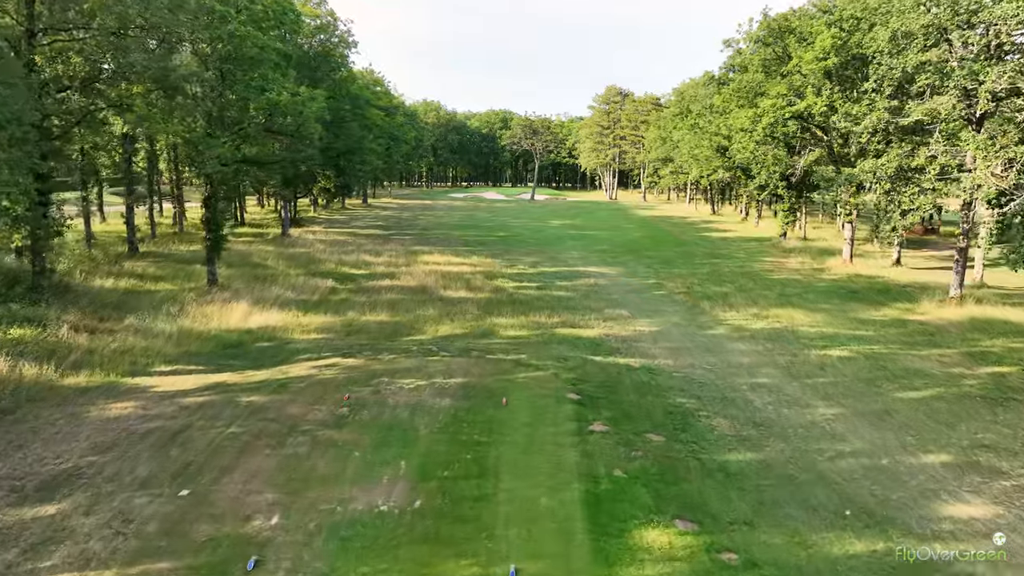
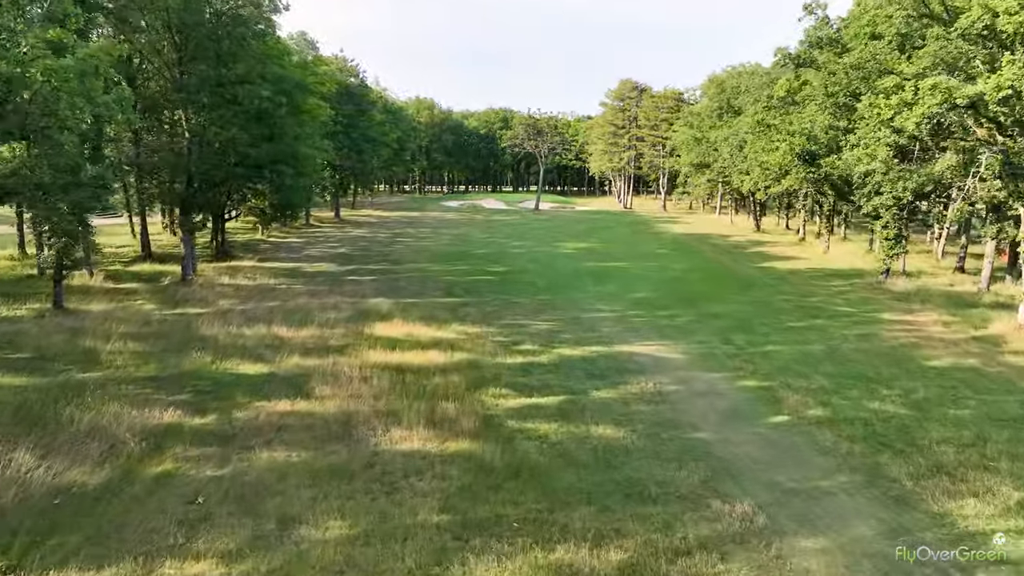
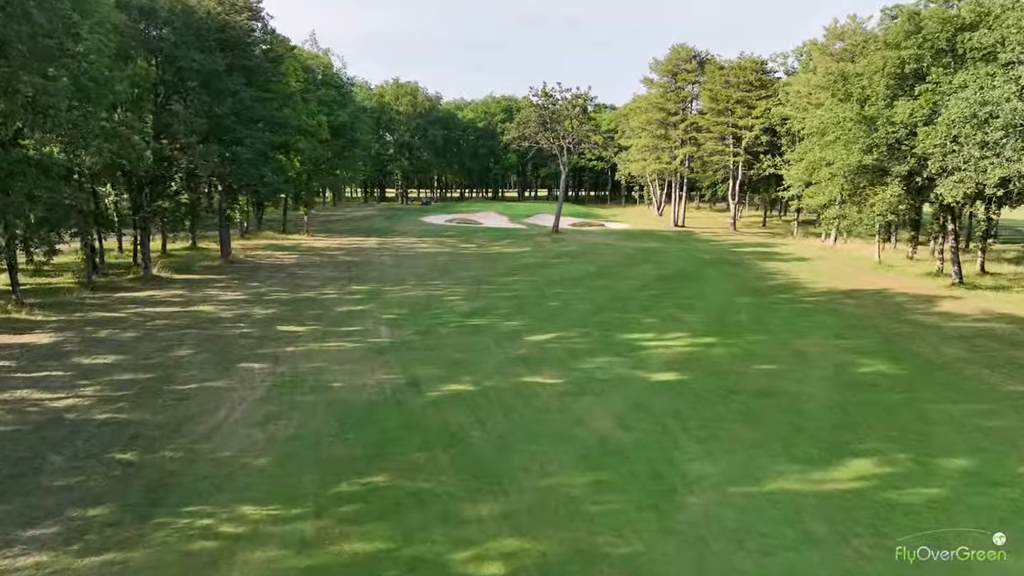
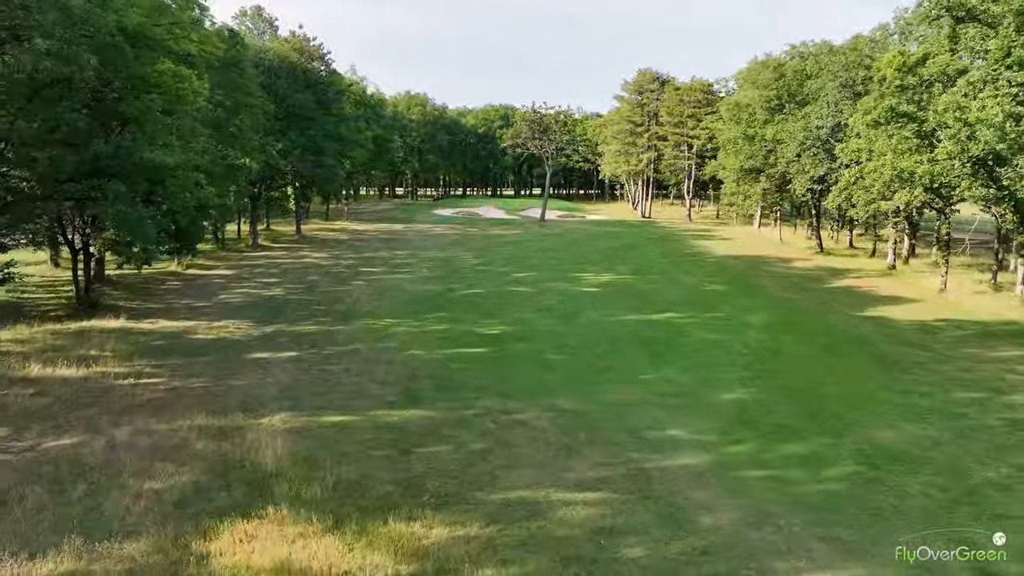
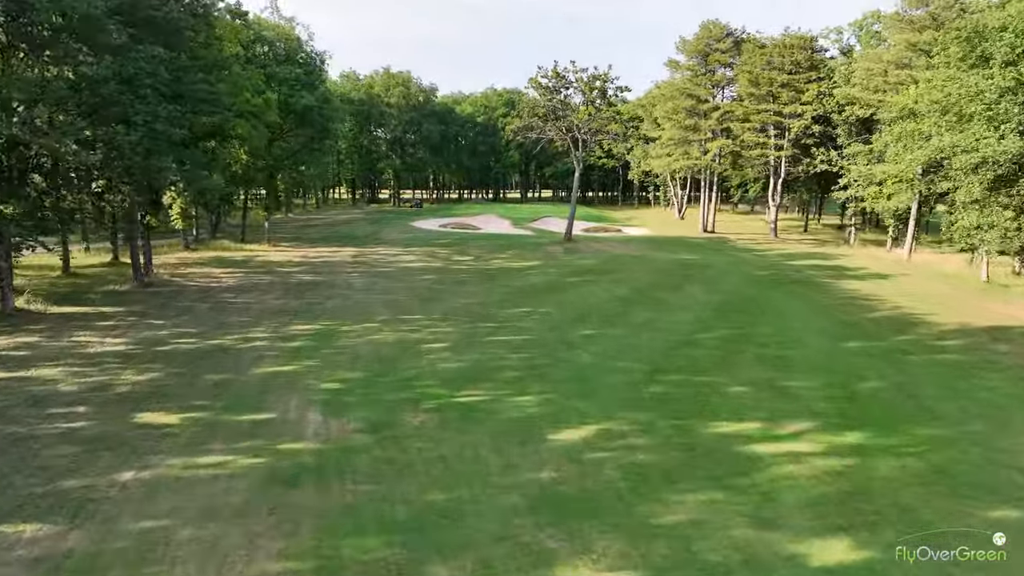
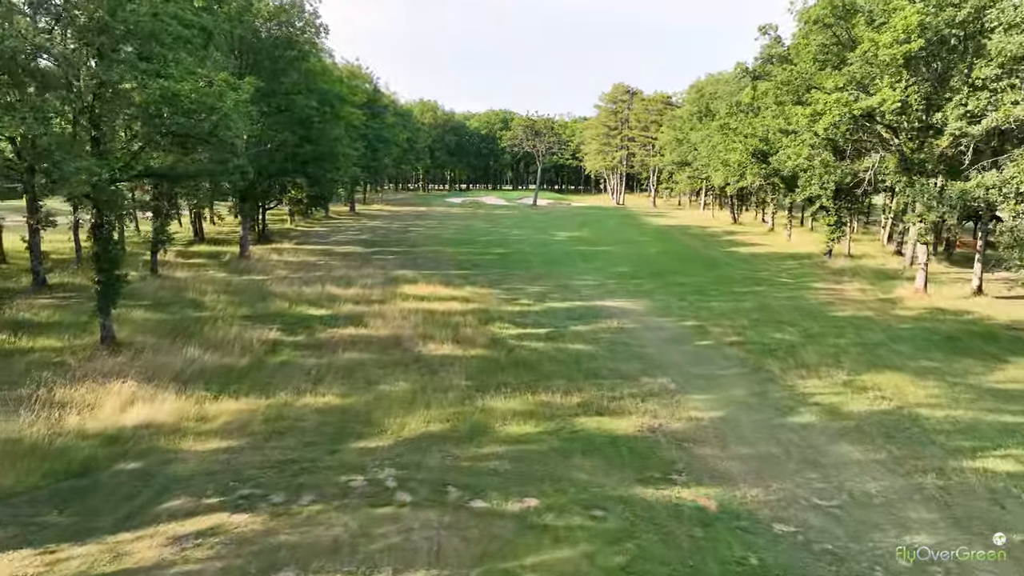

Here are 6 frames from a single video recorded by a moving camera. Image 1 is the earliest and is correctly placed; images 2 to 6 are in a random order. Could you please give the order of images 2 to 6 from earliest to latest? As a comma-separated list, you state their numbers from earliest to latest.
6, 2, 4, 3, 5
